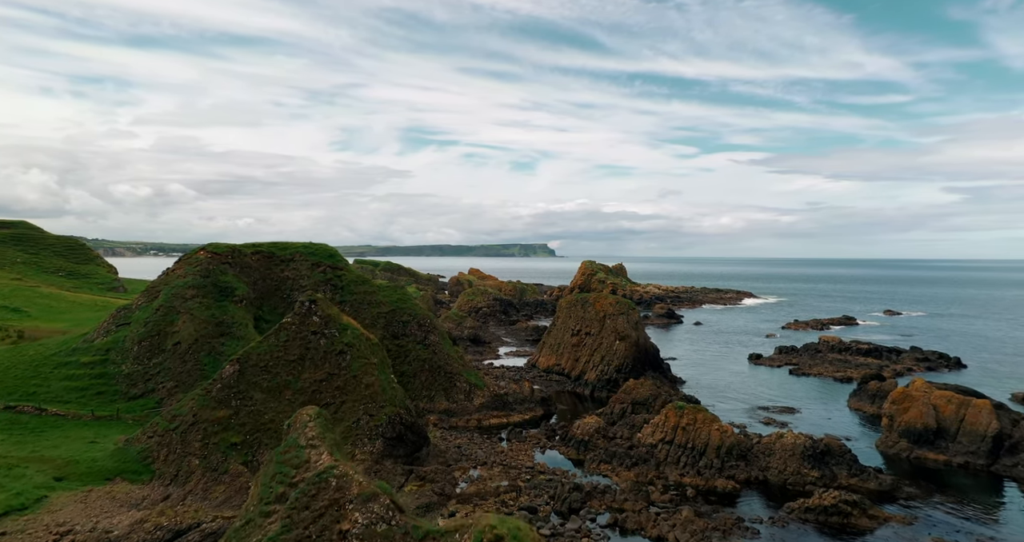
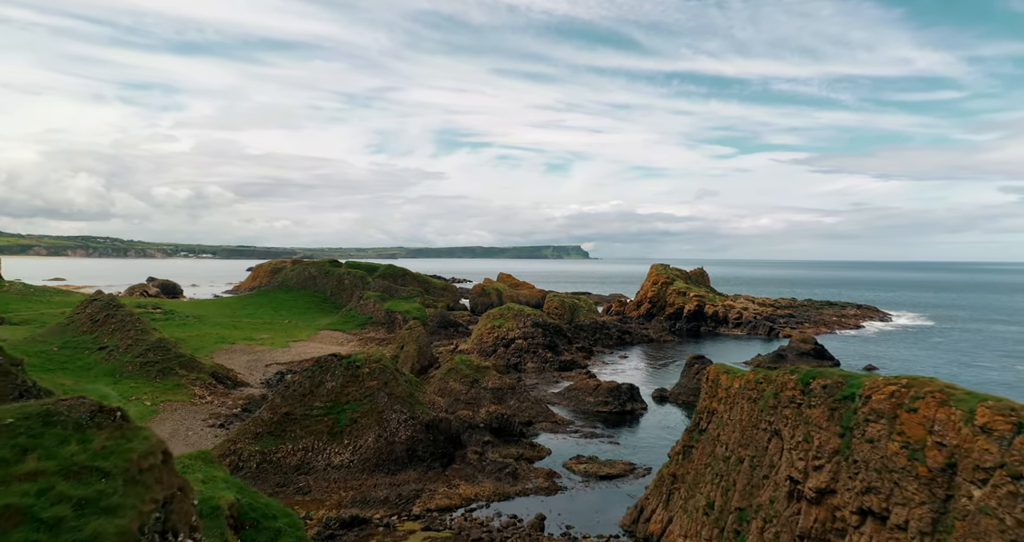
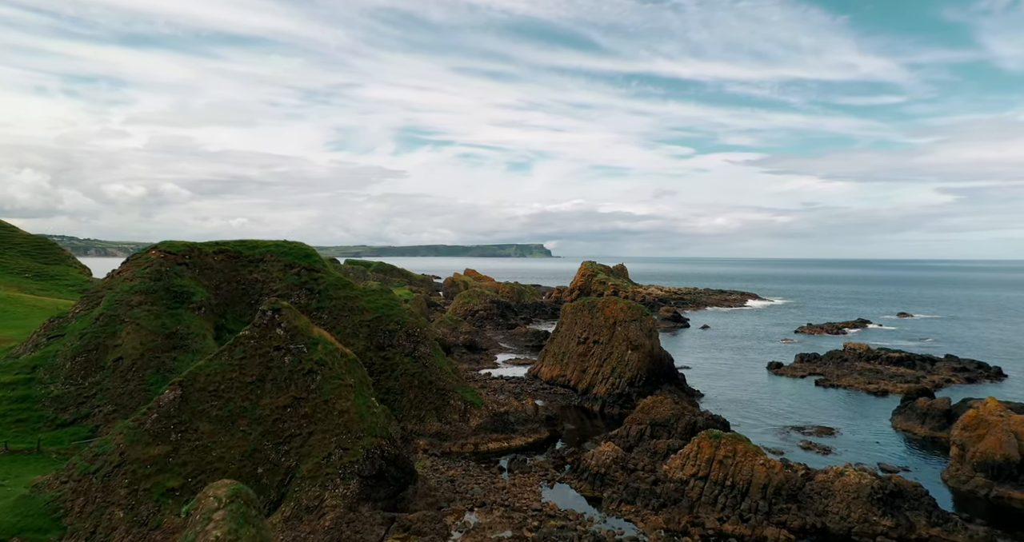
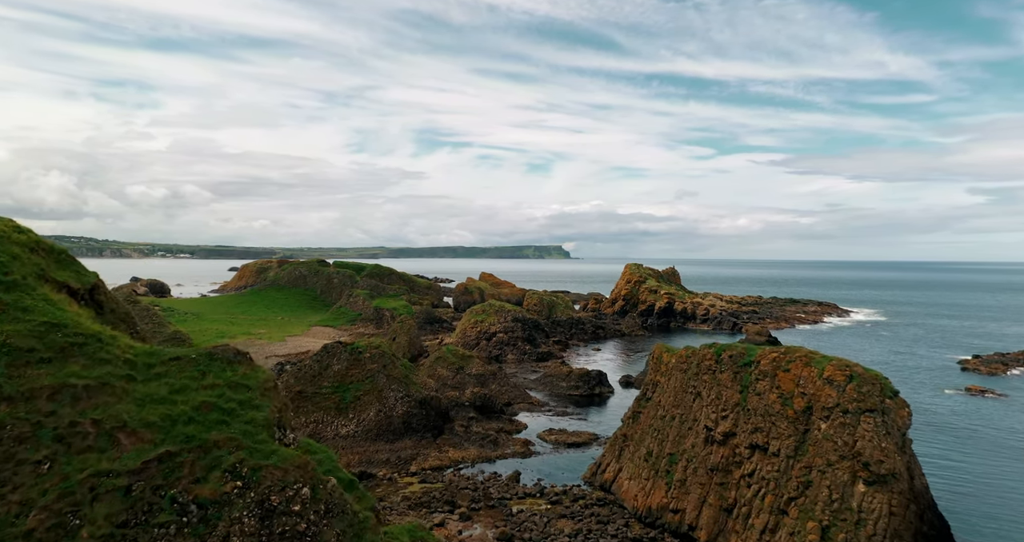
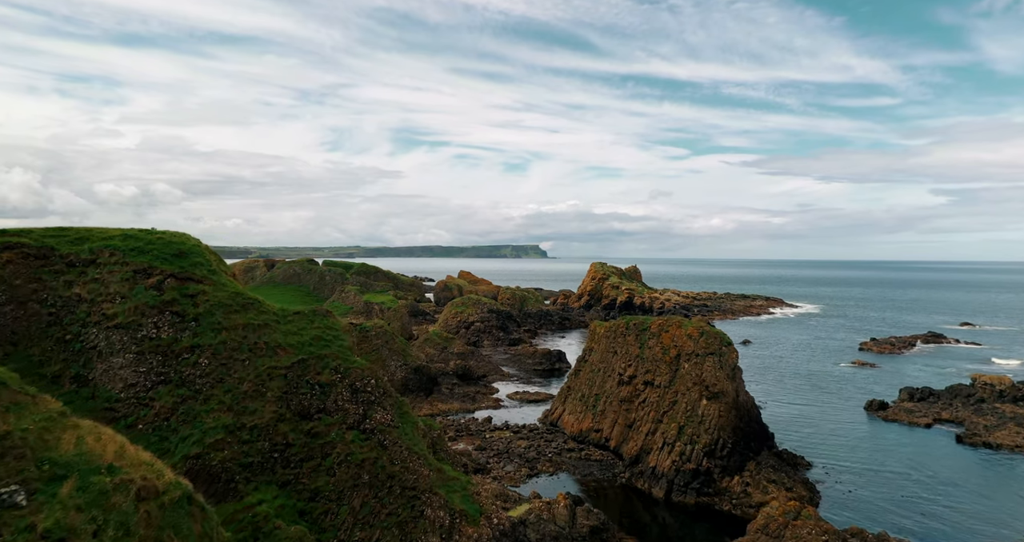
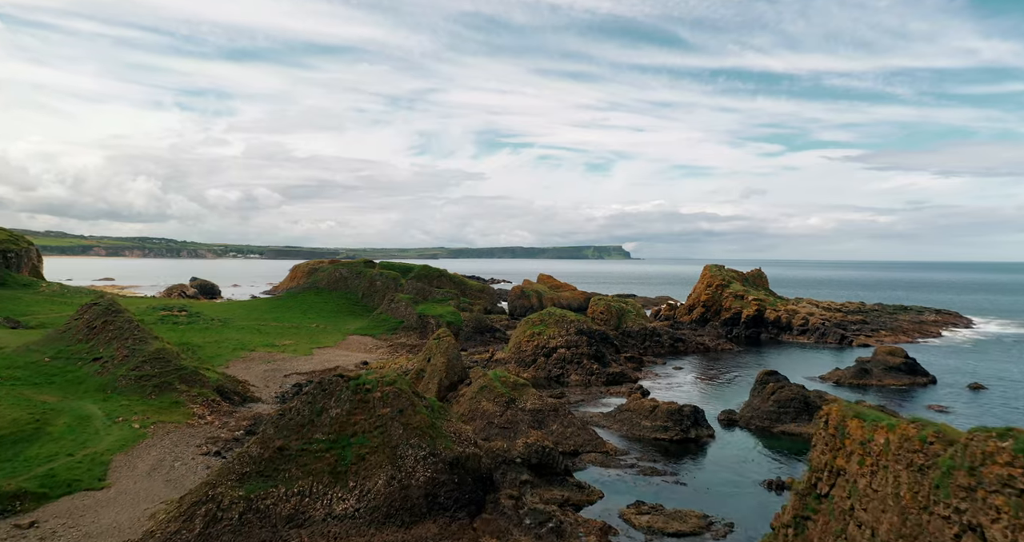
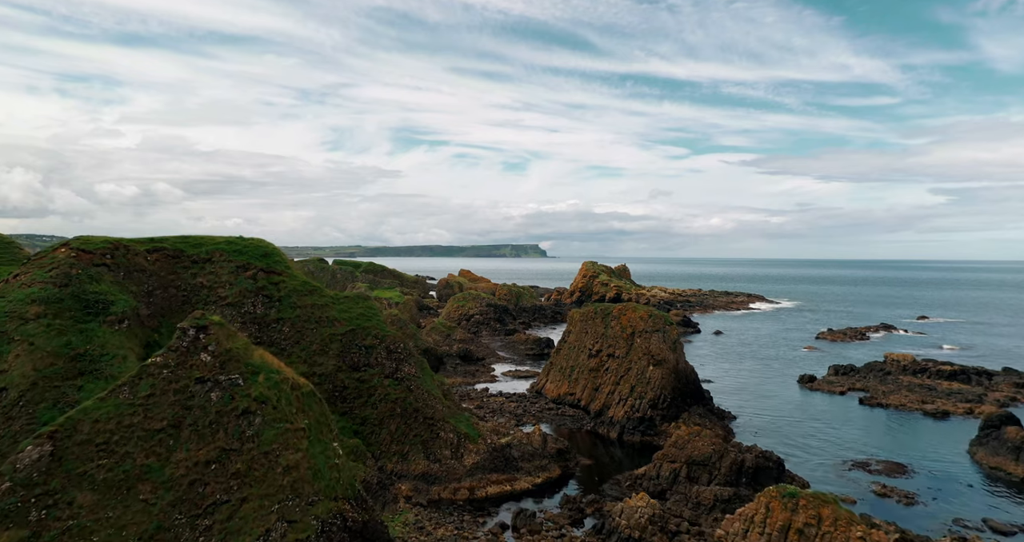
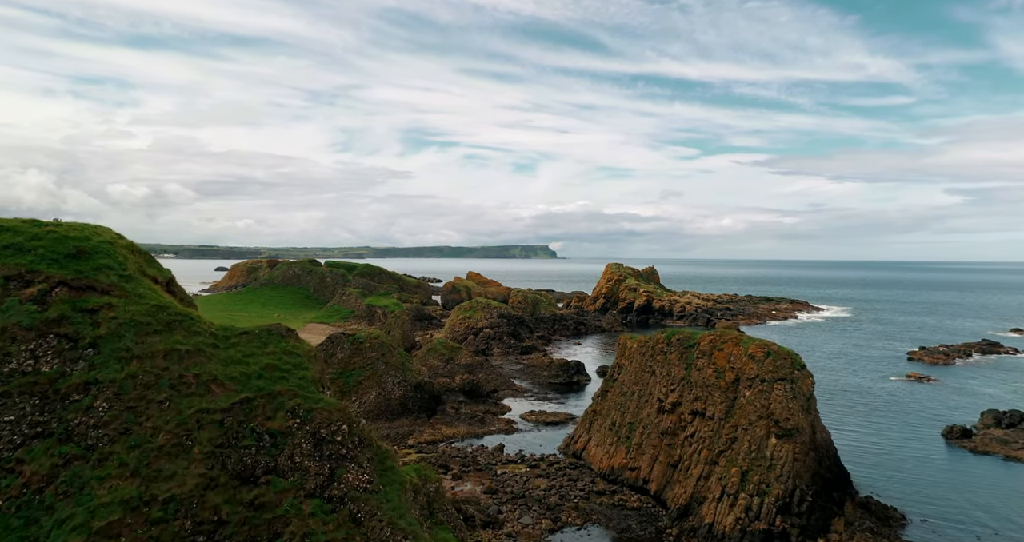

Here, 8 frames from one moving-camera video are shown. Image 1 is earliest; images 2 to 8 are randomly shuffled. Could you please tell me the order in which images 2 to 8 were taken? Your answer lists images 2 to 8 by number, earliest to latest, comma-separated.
3, 7, 5, 8, 4, 2, 6
